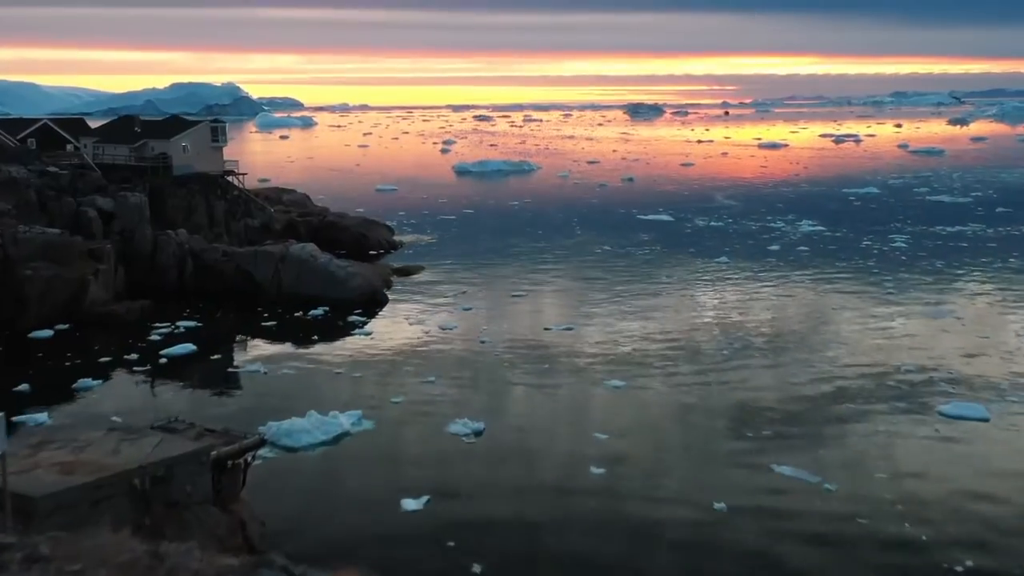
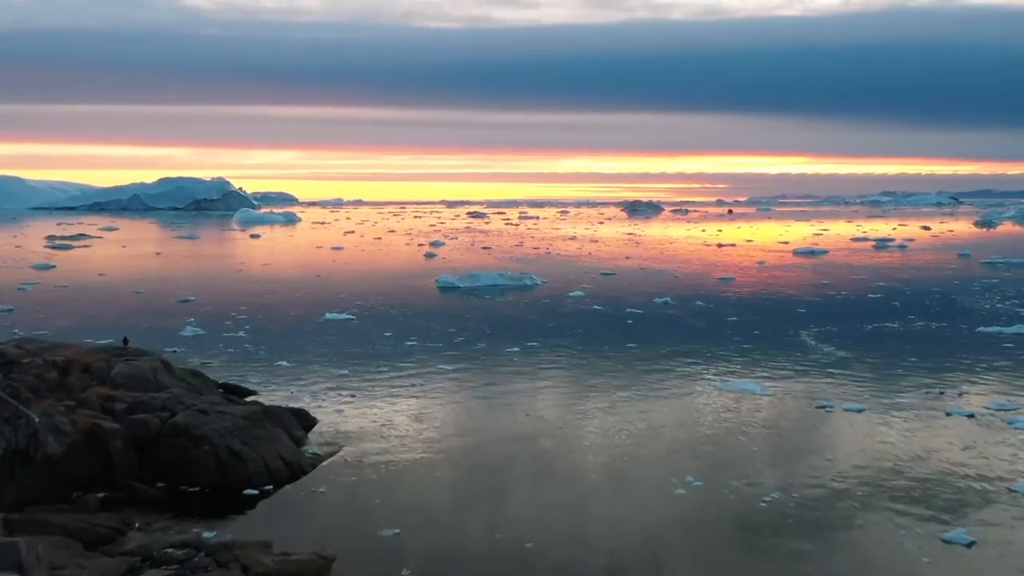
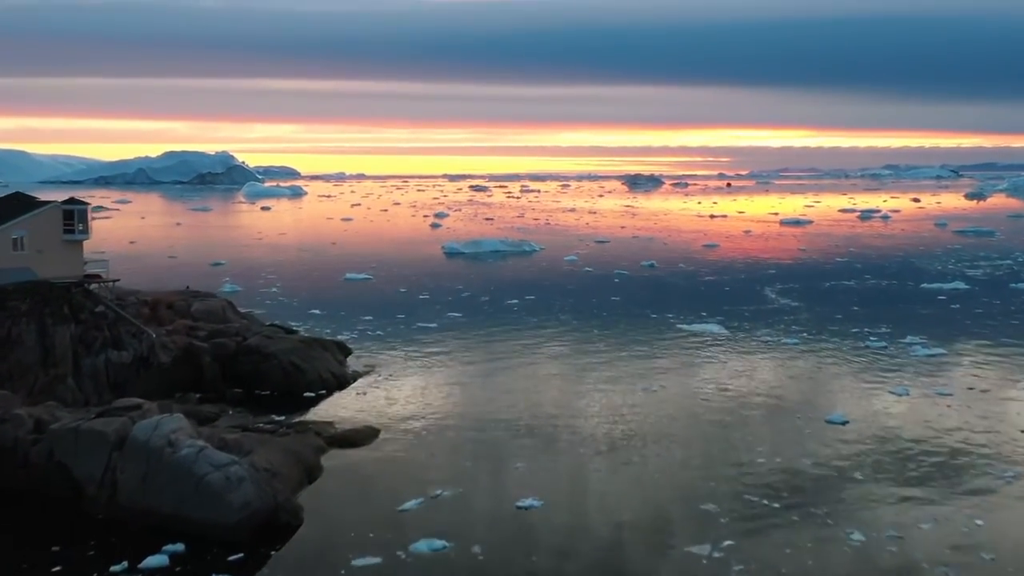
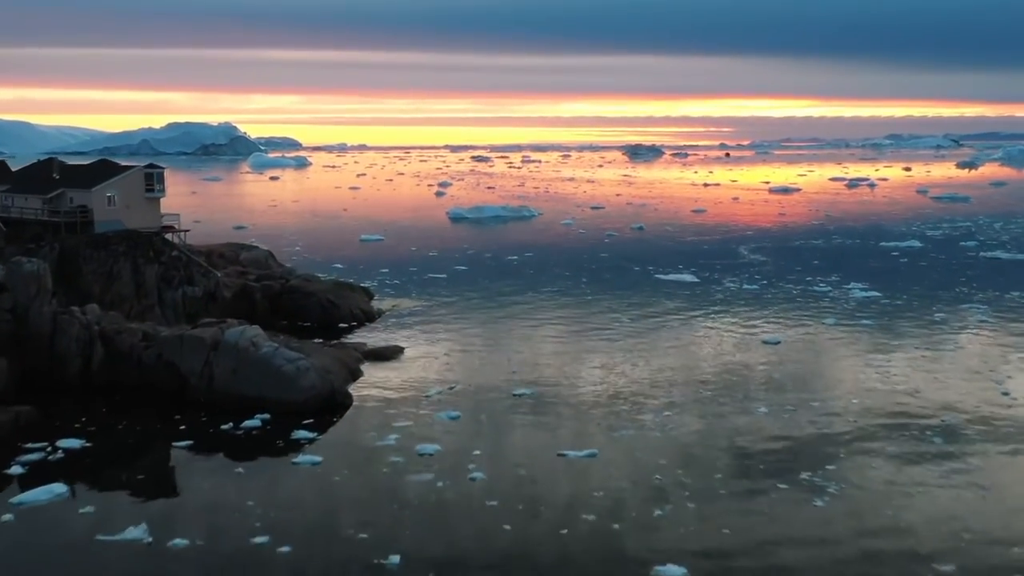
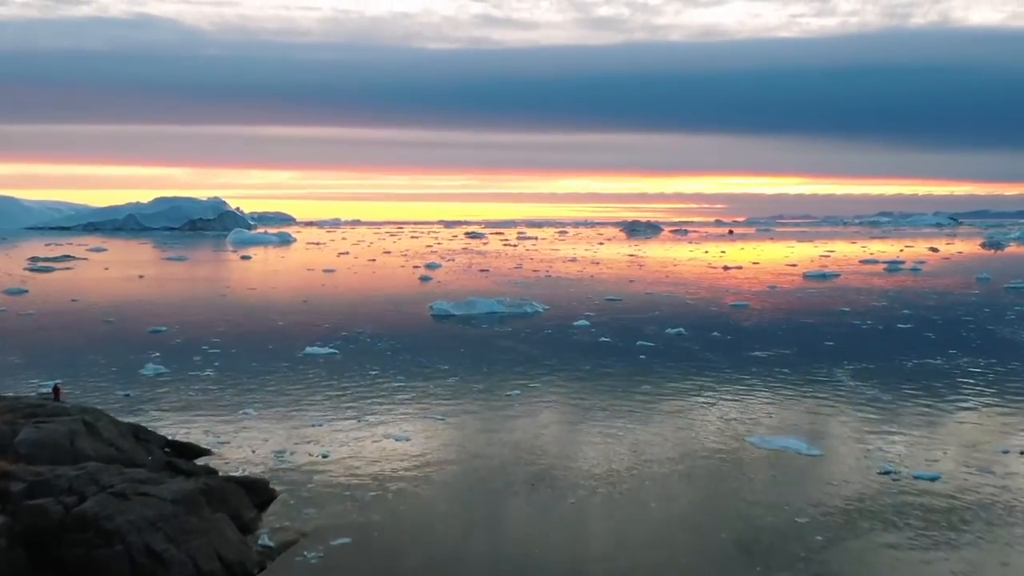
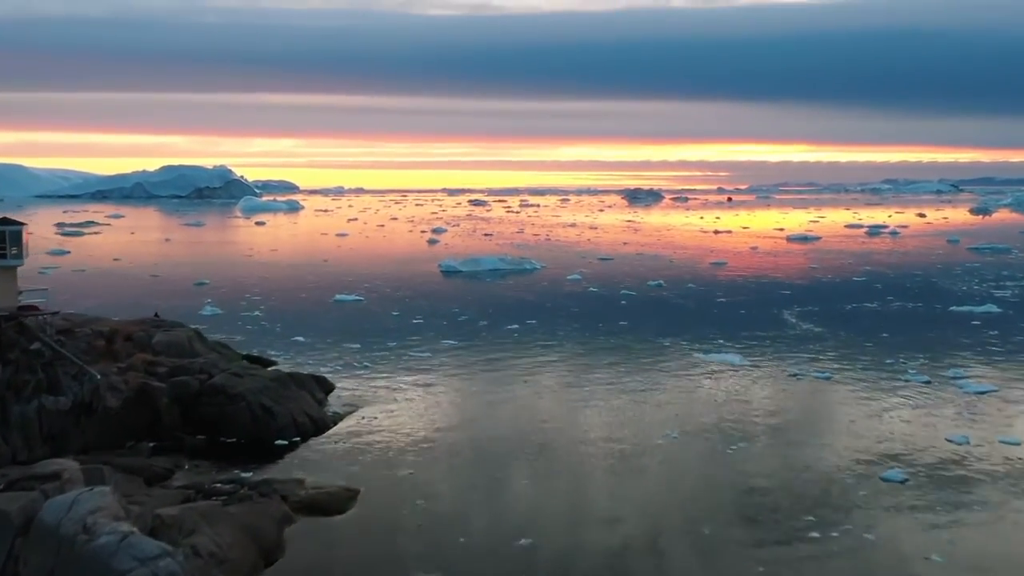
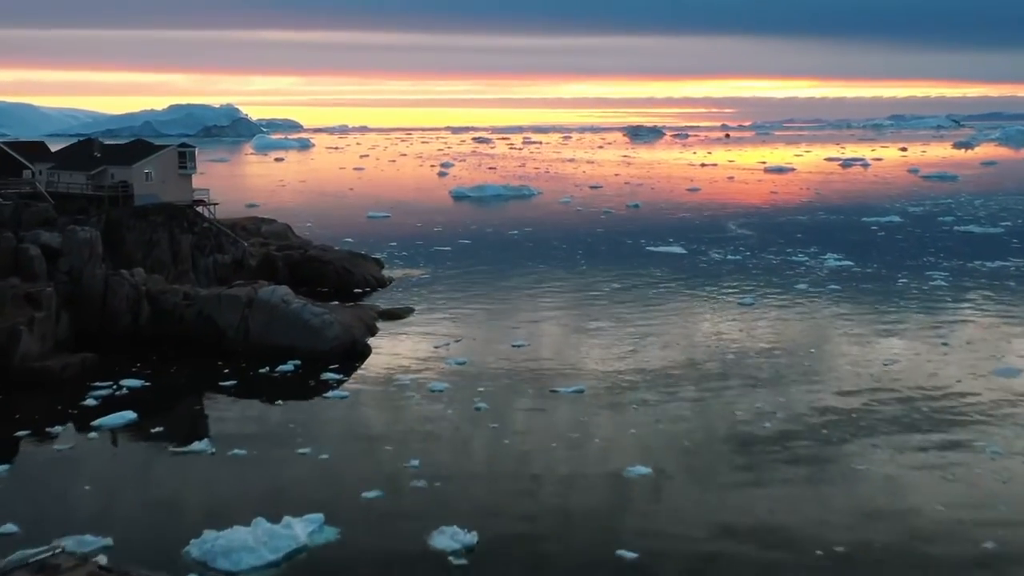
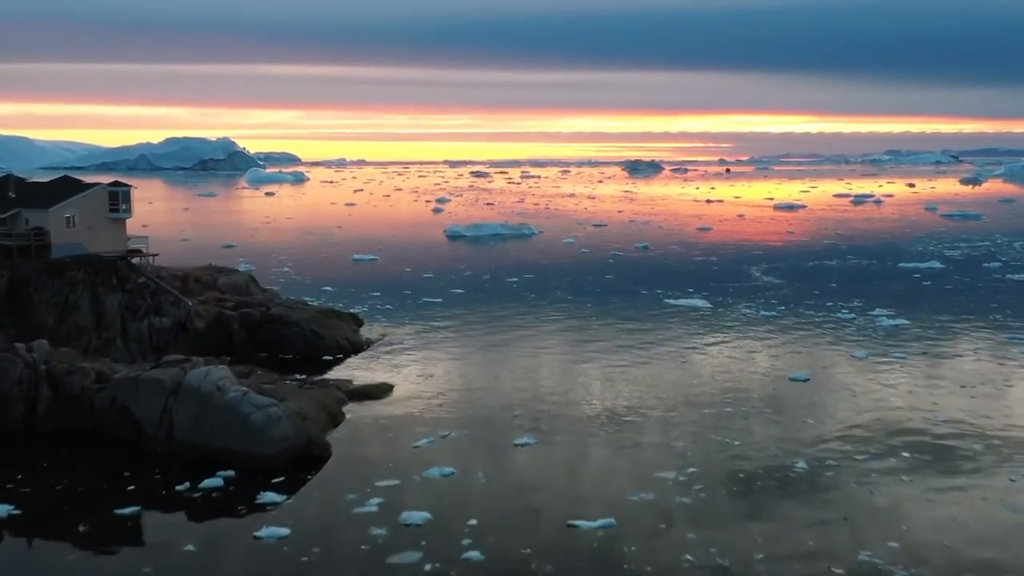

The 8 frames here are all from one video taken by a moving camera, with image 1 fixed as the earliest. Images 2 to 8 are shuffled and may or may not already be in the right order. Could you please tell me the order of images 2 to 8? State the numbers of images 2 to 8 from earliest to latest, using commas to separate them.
7, 4, 8, 3, 6, 2, 5
